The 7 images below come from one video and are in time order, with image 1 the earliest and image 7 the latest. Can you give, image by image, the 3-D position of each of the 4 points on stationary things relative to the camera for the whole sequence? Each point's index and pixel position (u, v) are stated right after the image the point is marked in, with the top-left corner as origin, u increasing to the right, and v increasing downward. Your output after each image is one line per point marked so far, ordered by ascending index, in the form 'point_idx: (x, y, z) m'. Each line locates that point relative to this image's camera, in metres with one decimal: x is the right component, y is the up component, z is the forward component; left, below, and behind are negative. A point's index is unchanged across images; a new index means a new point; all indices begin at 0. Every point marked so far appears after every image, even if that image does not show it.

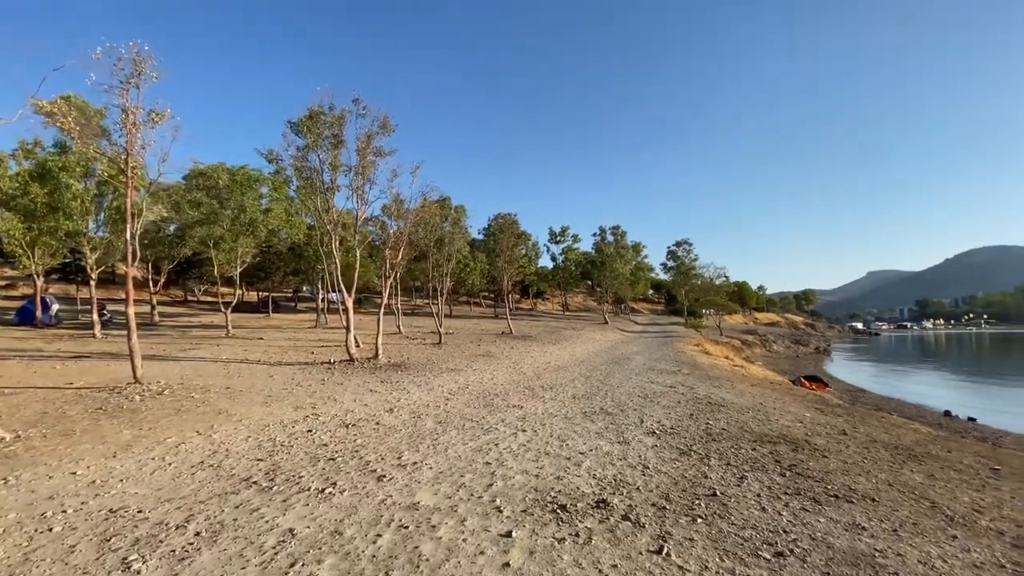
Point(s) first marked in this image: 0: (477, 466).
0: (-0.8, -4.2, +11.2) m
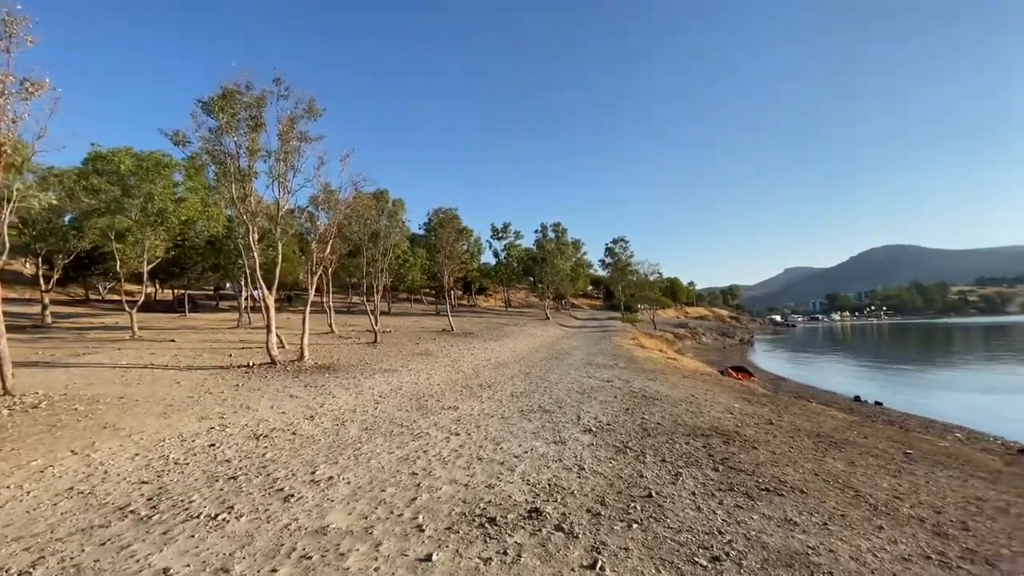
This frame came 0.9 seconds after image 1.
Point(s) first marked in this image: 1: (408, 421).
0: (-2.4, -4.1, +10.2) m
1: (-3.5, -4.4, +15.6) m
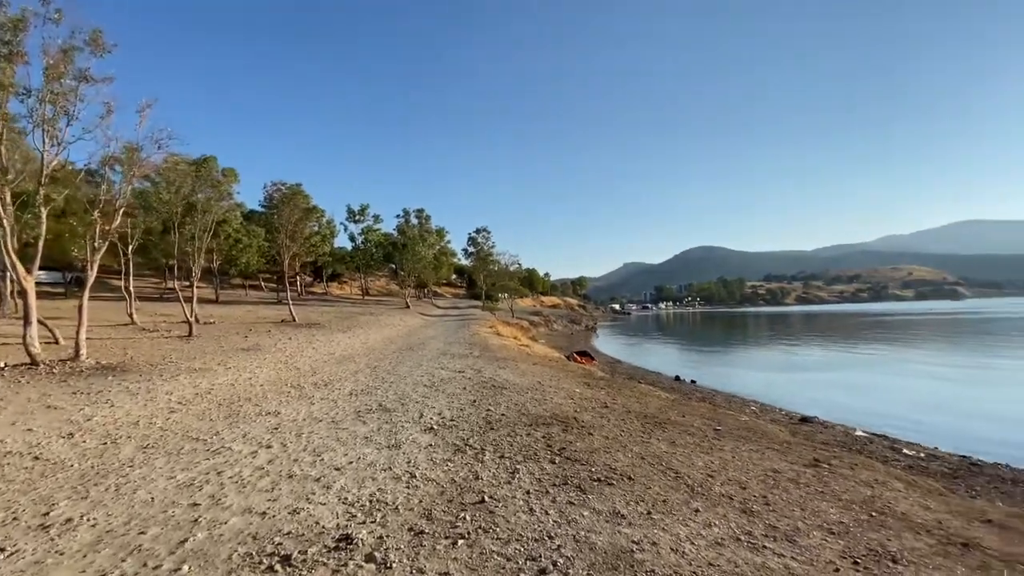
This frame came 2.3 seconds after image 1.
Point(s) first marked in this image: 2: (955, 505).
0: (-5.7, -3.8, +8.0) m
1: (-8.2, -3.9, +12.9) m
2: (+8.7, -4.2, +9.2) m
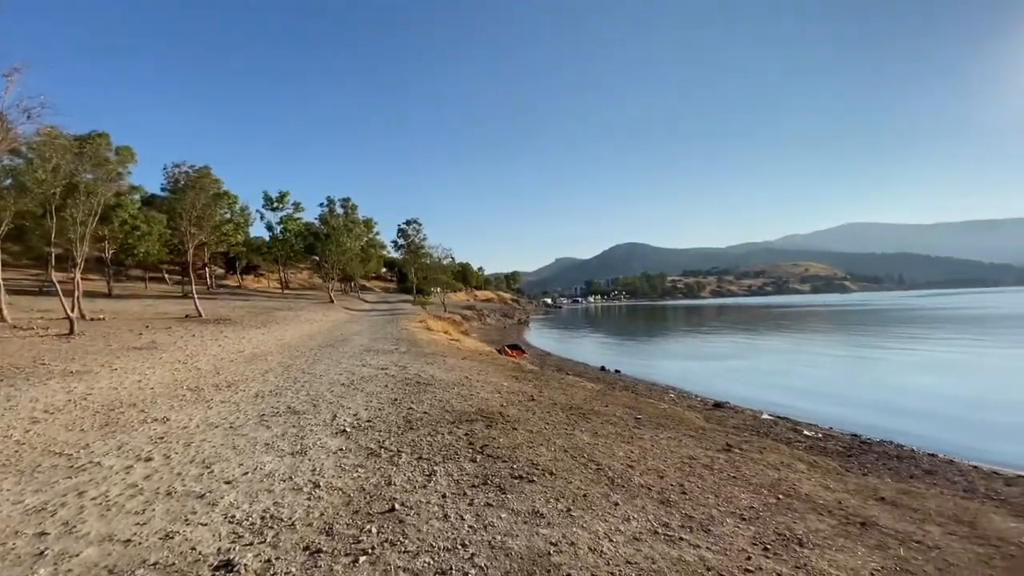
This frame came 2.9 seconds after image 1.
0: (-7.0, -3.6, +6.6) m
1: (-10.2, -3.7, +11.1) m
2: (+7.0, -4.1, +9.8) m
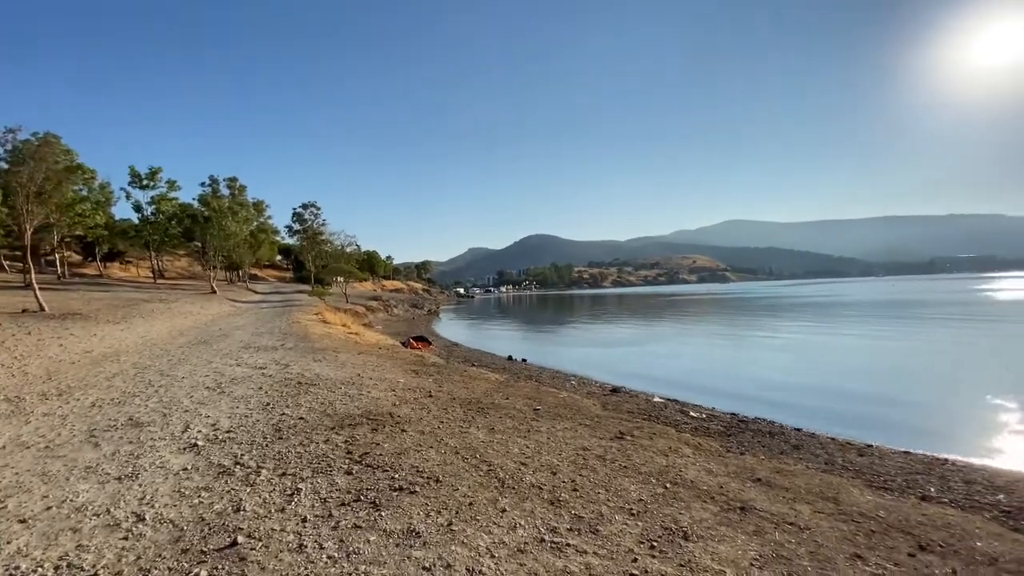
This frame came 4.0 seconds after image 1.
0: (-8.4, -3.5, +4.4) m
1: (-12.5, -3.4, +8.2) m
2: (+4.7, -3.8, +10.2) m
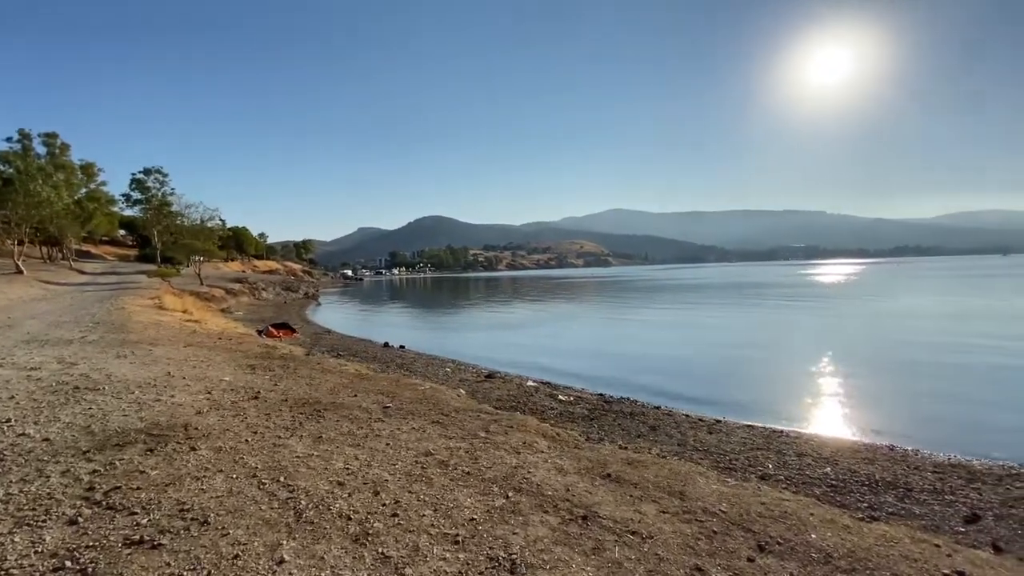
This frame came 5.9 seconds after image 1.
0: (-10.1, -3.3, +0.8) m
1: (-14.8, -3.1, +3.6) m
2: (+1.5, -3.4, +9.4) m
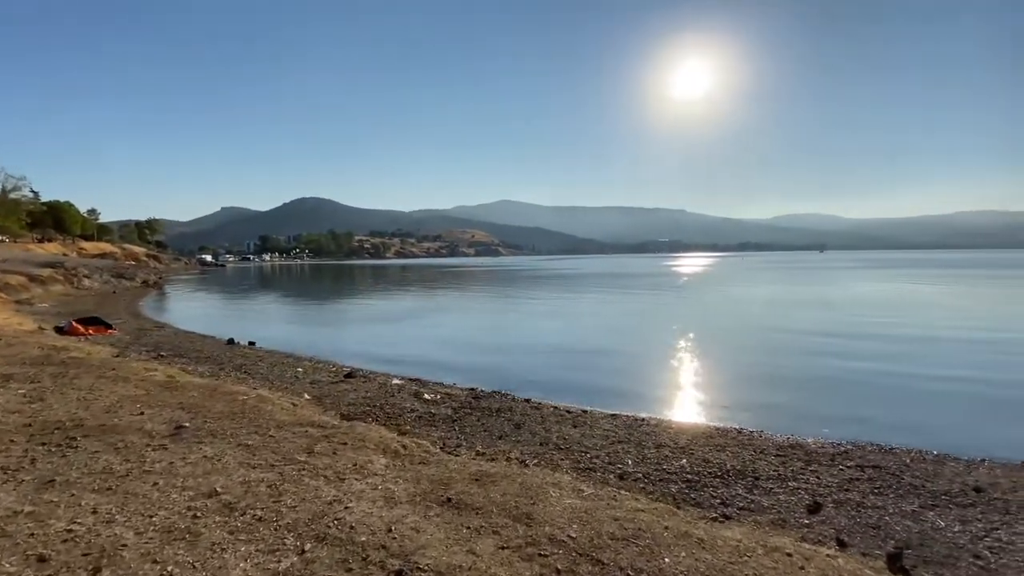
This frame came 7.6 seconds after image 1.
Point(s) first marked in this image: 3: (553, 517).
0: (-10.7, -3.3, -3.1) m
1: (-16.0, -3.1, -1.5) m
2: (-1.4, -3.2, +7.9) m
3: (+0.6, -3.2, +6.6) m
